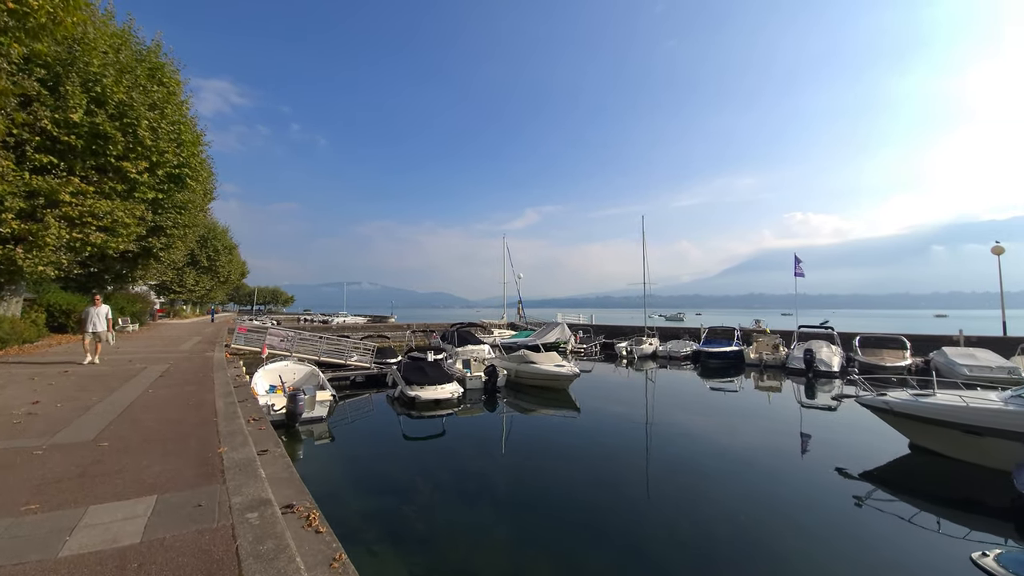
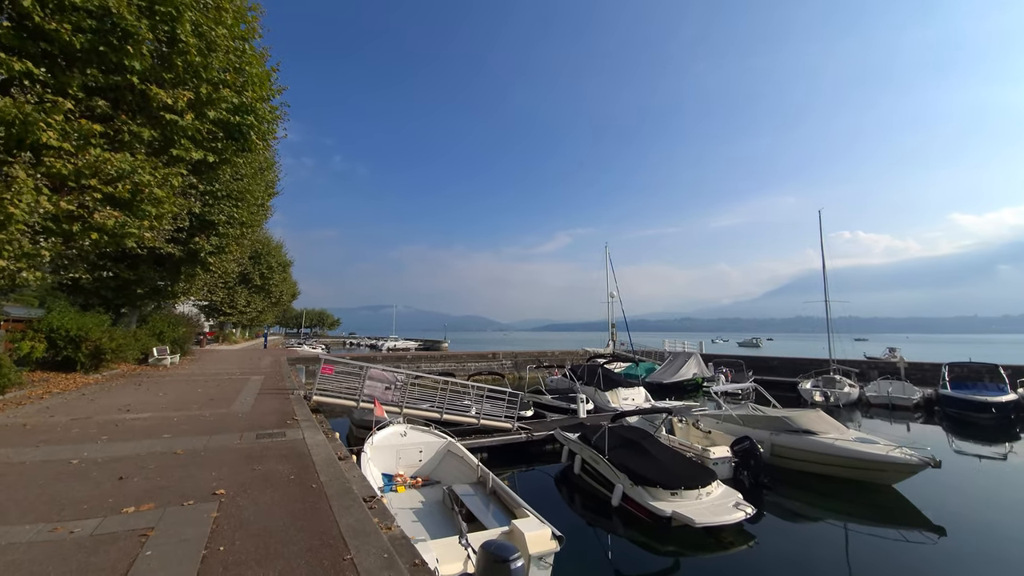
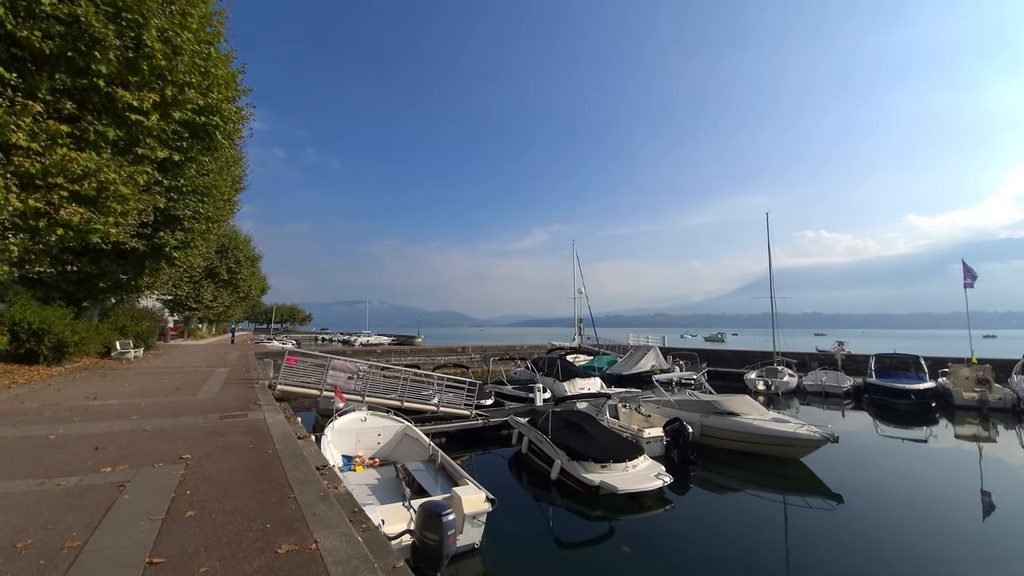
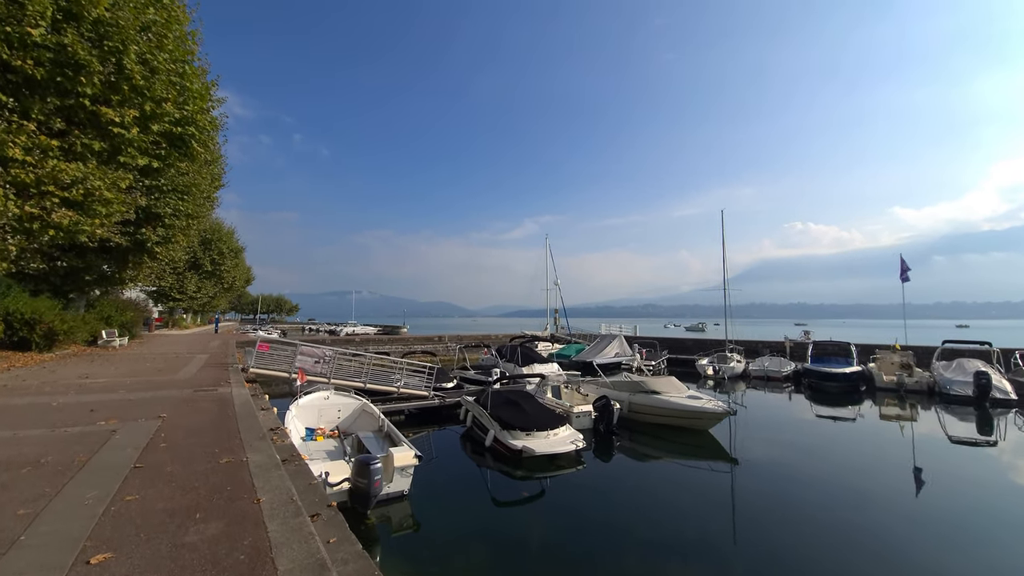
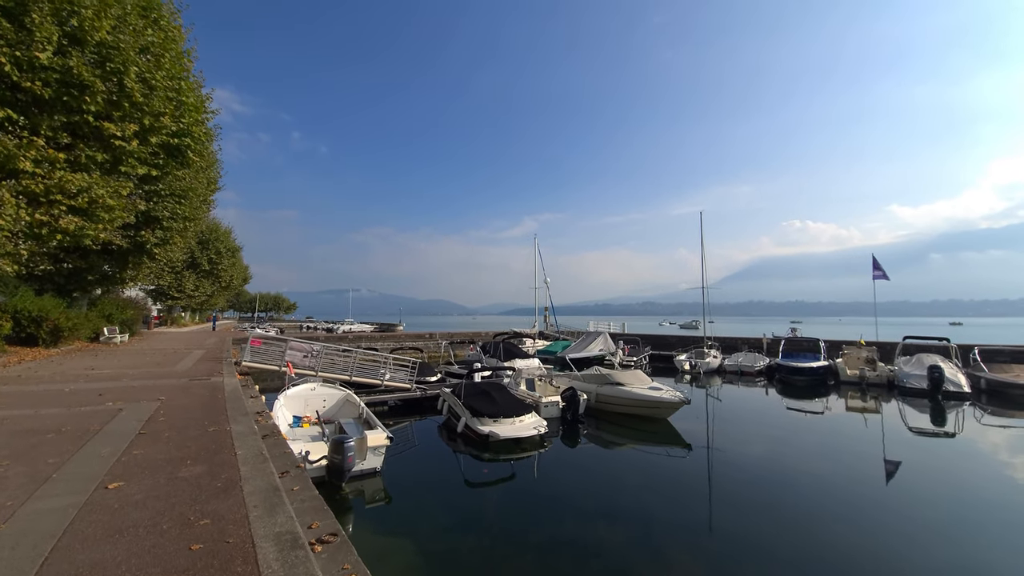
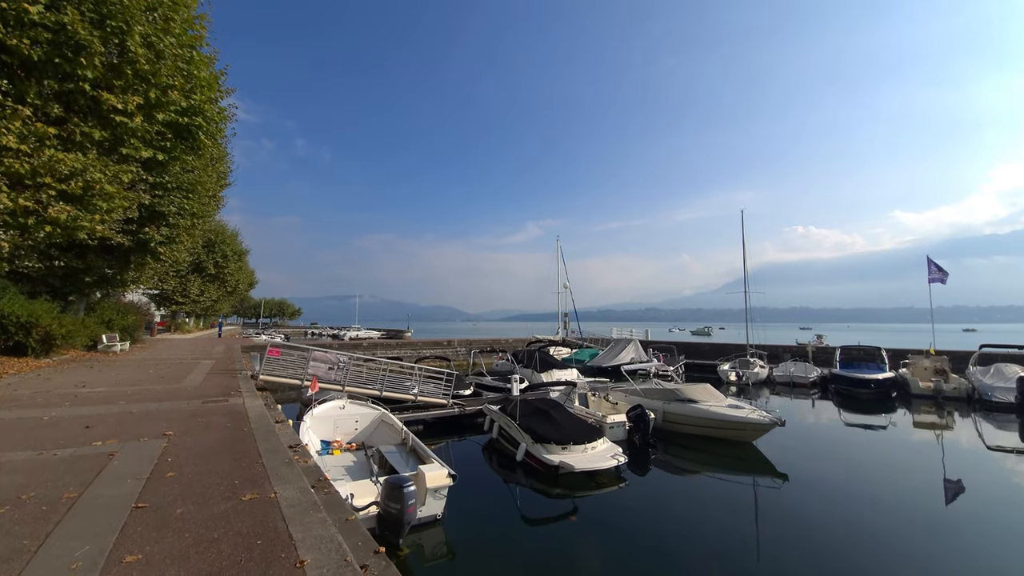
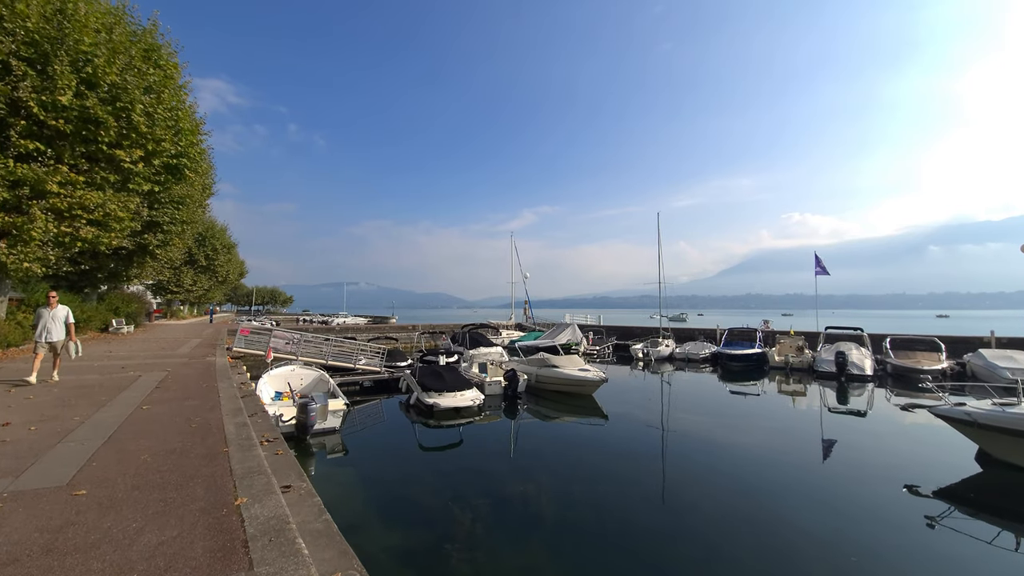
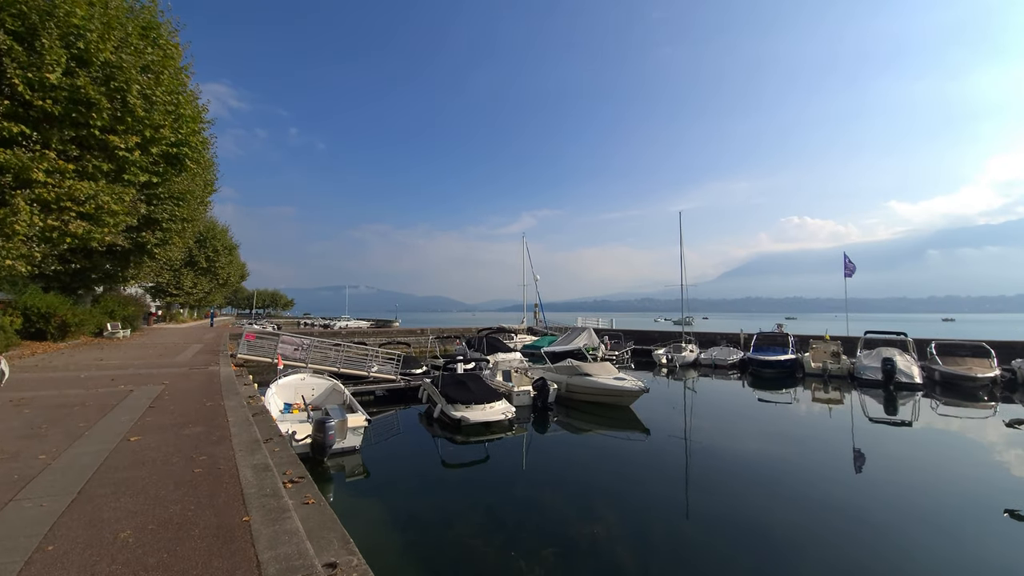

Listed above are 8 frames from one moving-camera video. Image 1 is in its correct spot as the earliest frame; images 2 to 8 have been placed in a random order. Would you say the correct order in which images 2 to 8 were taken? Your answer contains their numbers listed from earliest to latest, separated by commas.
7, 8, 5, 4, 6, 3, 2
